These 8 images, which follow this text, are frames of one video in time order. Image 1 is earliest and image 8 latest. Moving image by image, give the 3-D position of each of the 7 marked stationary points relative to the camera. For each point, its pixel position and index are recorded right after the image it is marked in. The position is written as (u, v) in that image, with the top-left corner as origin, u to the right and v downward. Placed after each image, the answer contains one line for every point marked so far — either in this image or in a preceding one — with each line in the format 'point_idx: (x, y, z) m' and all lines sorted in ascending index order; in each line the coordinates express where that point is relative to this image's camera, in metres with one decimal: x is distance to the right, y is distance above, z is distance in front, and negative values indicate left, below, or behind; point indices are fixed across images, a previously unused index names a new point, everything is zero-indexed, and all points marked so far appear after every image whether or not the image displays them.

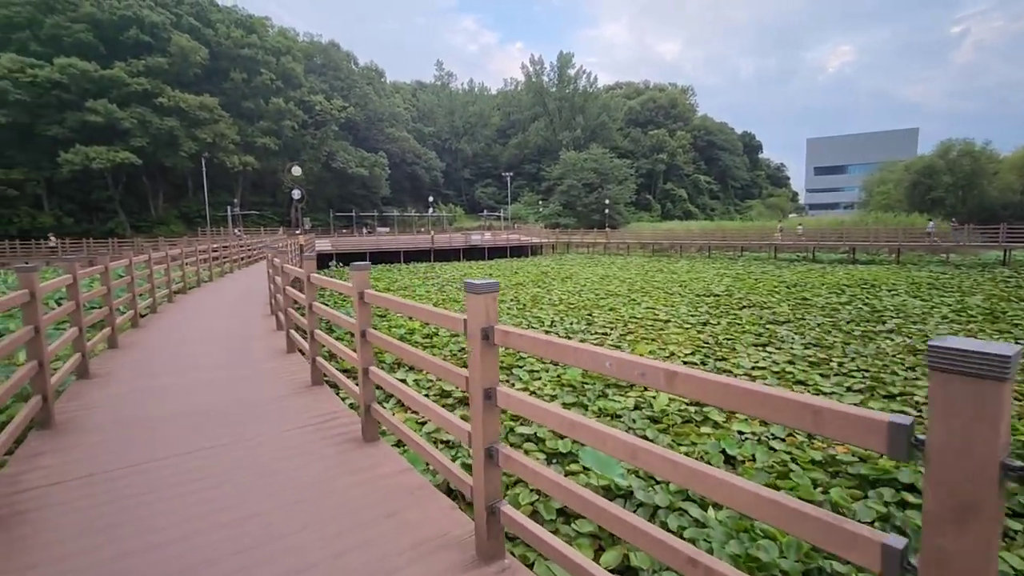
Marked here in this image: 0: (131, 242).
0: (-13.6, +1.6, +17.4) m
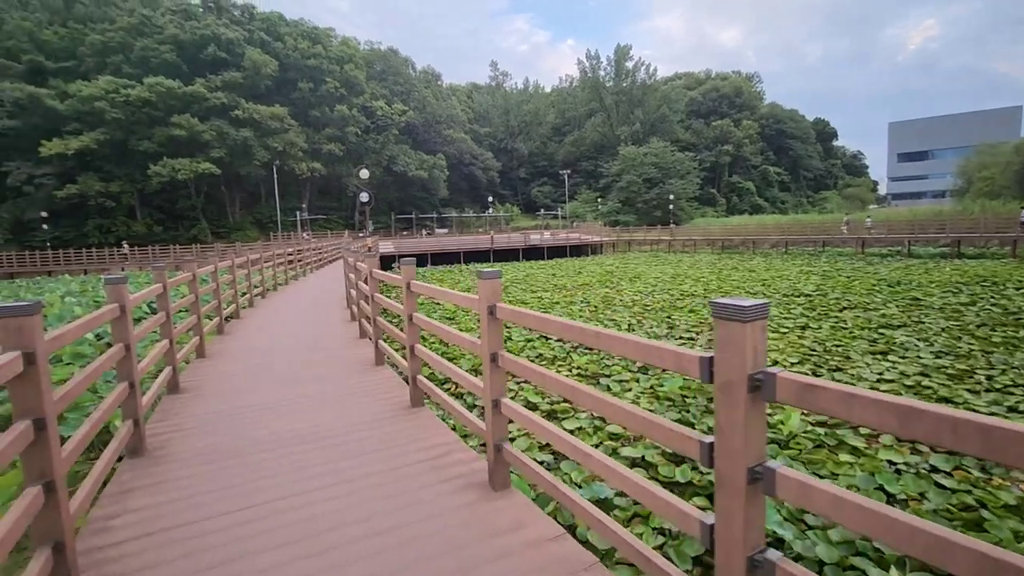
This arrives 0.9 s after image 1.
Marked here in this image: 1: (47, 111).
0: (-11.4, +1.5, +18.4) m
1: (-18.7, +7.1, +19.5) m
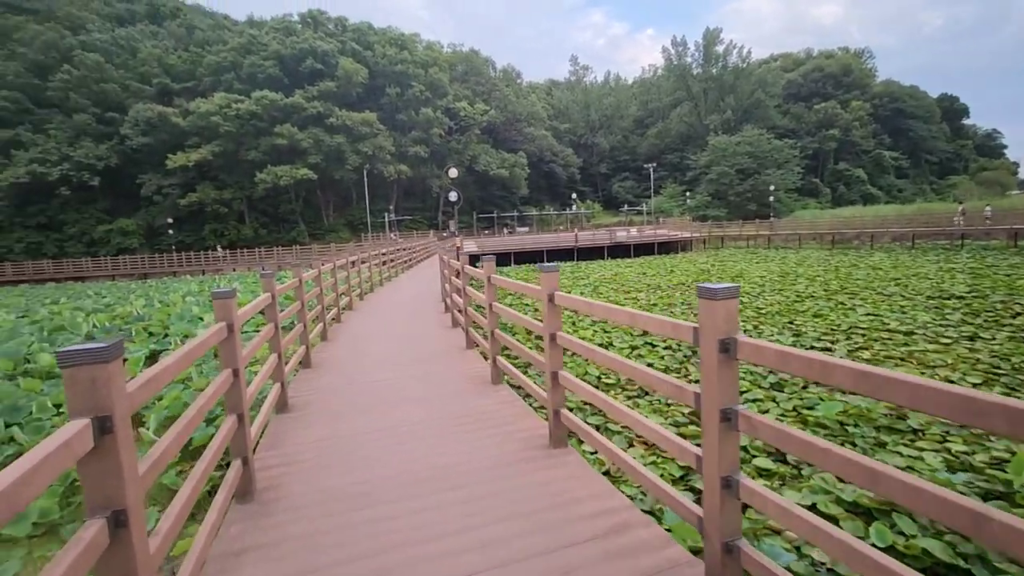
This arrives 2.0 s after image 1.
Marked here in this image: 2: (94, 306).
0: (-8.1, +1.6, +19.5) m
1: (-15.2, +7.2, +21.8) m
2: (-7.5, -0.3, +8.7) m
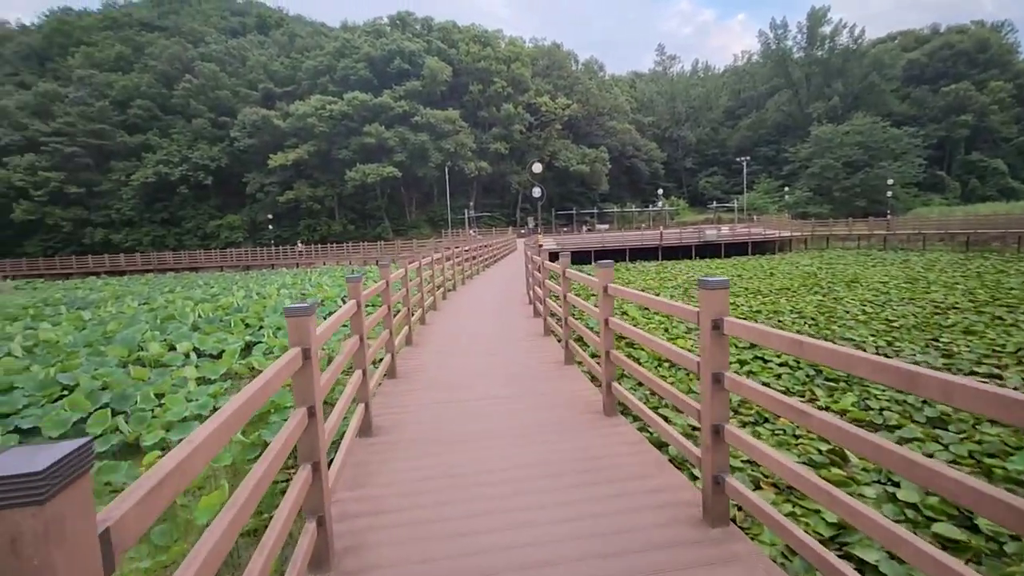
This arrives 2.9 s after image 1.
0: (-4.9, +1.8, +20.1) m
1: (-11.4, +7.6, +23.4) m
2: (-6.0, -0.2, +9.4) m
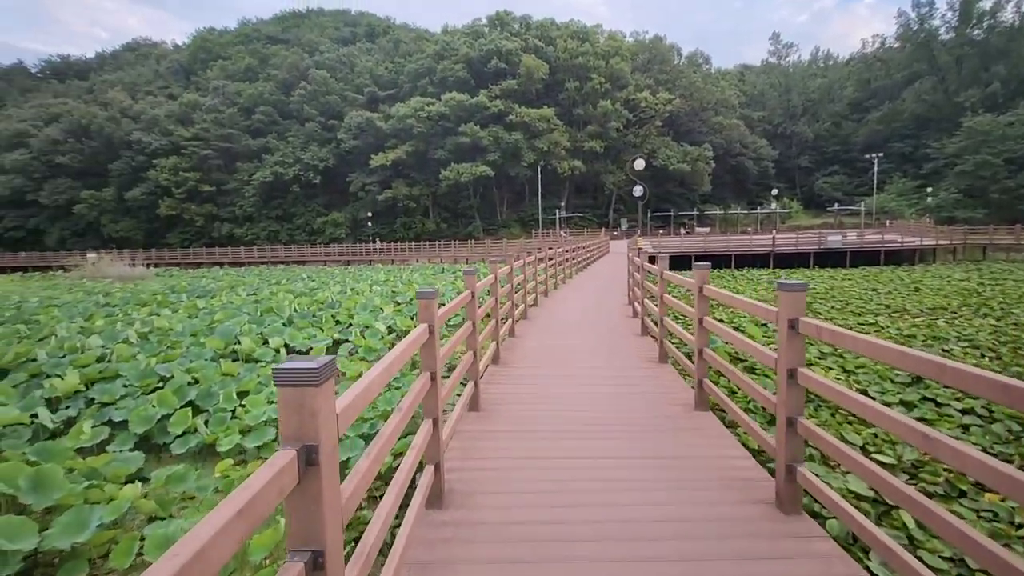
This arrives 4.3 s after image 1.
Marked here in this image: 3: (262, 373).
0: (-1.2, +1.8, +20.1) m
1: (-6.8, +7.9, +24.4) m
2: (-4.2, 0.0, +9.7) m
3: (-2.2, -0.7, +4.3) m
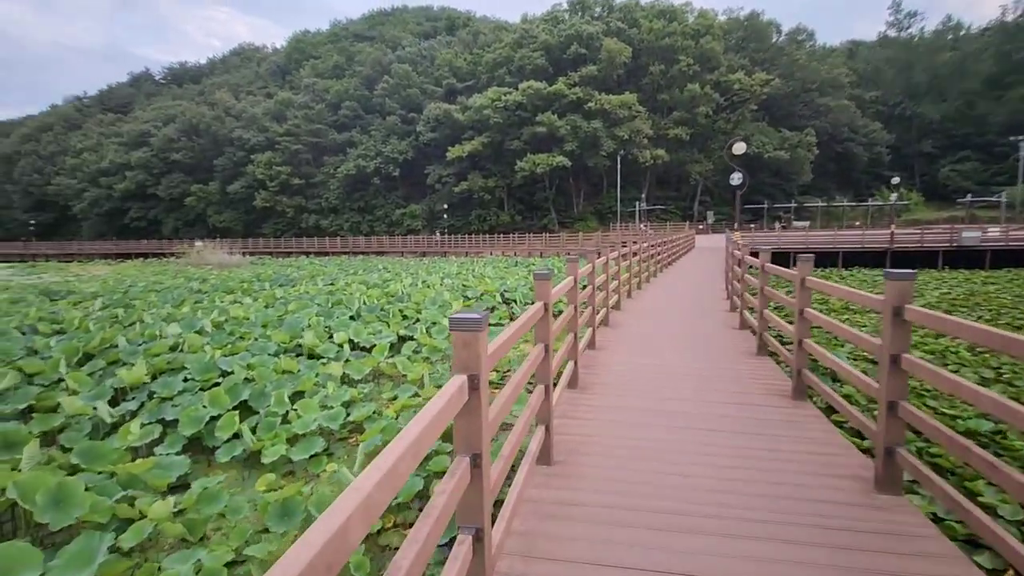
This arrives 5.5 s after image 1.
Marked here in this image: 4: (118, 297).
0: (+1.8, +2.1, +19.5) m
1: (-2.9, +8.3, +24.5) m
2: (-2.7, +0.1, +9.7) m
3: (-1.6, -0.7, +4.1) m
4: (-7.1, -0.2, +8.7) m
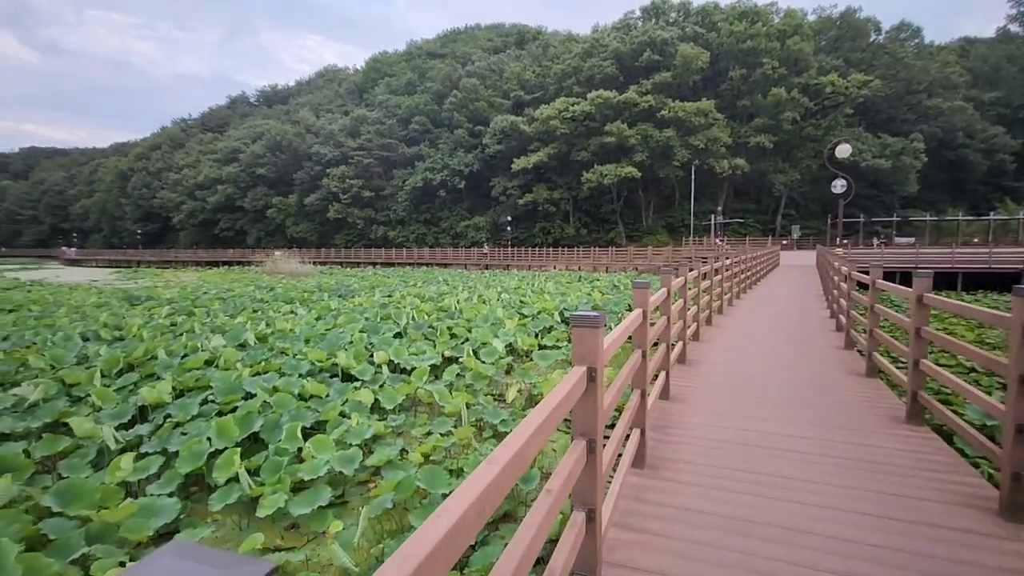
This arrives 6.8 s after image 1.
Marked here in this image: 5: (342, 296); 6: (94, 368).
0: (+4.3, +1.4, +18.5) m
1: (+0.4, +7.6, +24.3) m
2: (-1.6, -0.1, +9.4) m
3: (-1.2, -0.8, +3.6) m
4: (-6.0, -0.3, +9.0) m
5: (-3.5, -0.2, +9.9) m
6: (-3.7, -0.7, +4.3) m
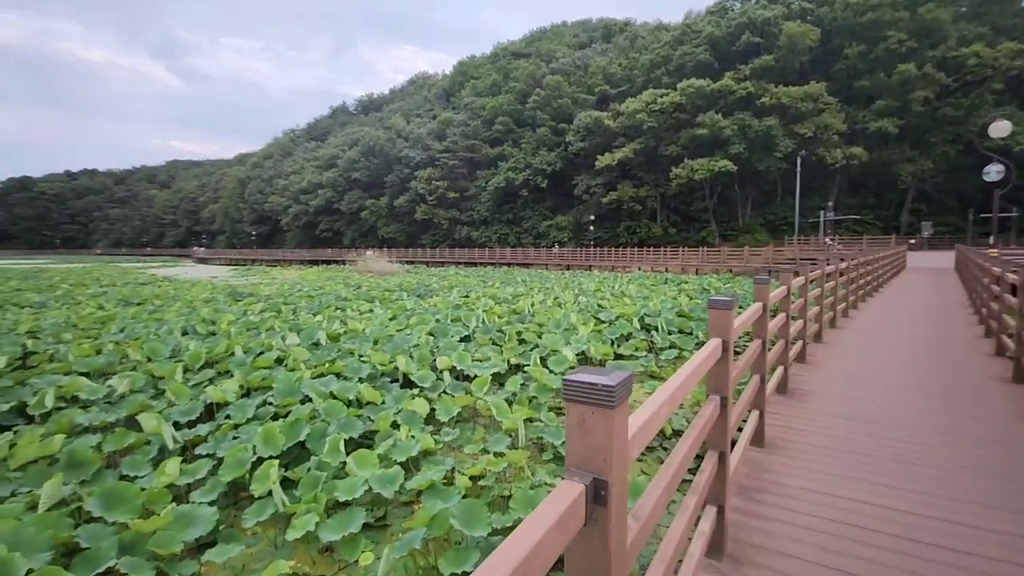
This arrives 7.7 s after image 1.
0: (+7.2, +1.3, +17.2) m
1: (+4.5, +7.6, +23.5) m
2: (-0.1, -0.2, +9.1) m
3: (-0.8, -0.8, +3.4) m
4: (-4.6, -0.3, +9.5) m
5: (-1.9, -0.2, +10.0) m
6: (-3.1, -0.7, +4.5) m
